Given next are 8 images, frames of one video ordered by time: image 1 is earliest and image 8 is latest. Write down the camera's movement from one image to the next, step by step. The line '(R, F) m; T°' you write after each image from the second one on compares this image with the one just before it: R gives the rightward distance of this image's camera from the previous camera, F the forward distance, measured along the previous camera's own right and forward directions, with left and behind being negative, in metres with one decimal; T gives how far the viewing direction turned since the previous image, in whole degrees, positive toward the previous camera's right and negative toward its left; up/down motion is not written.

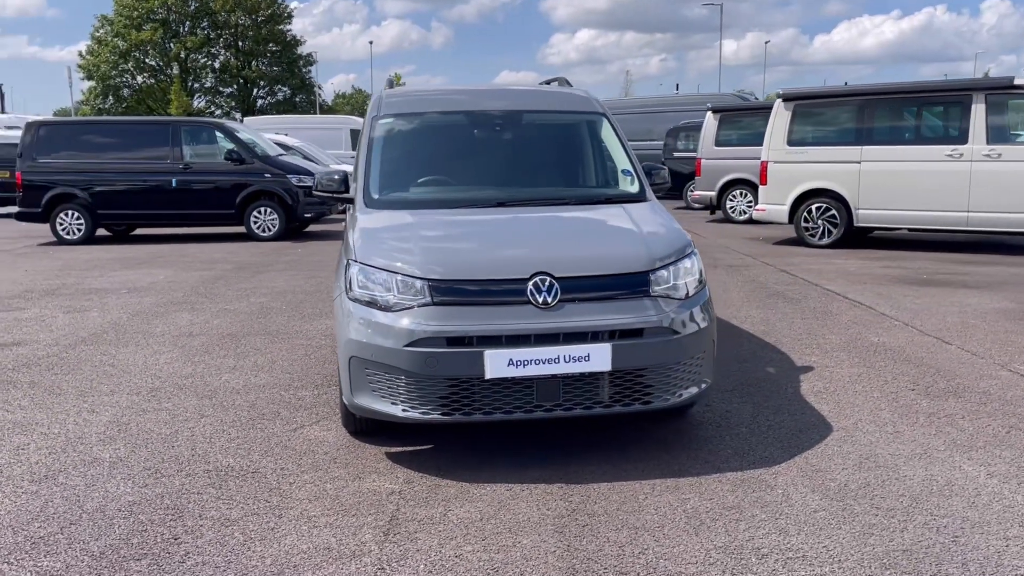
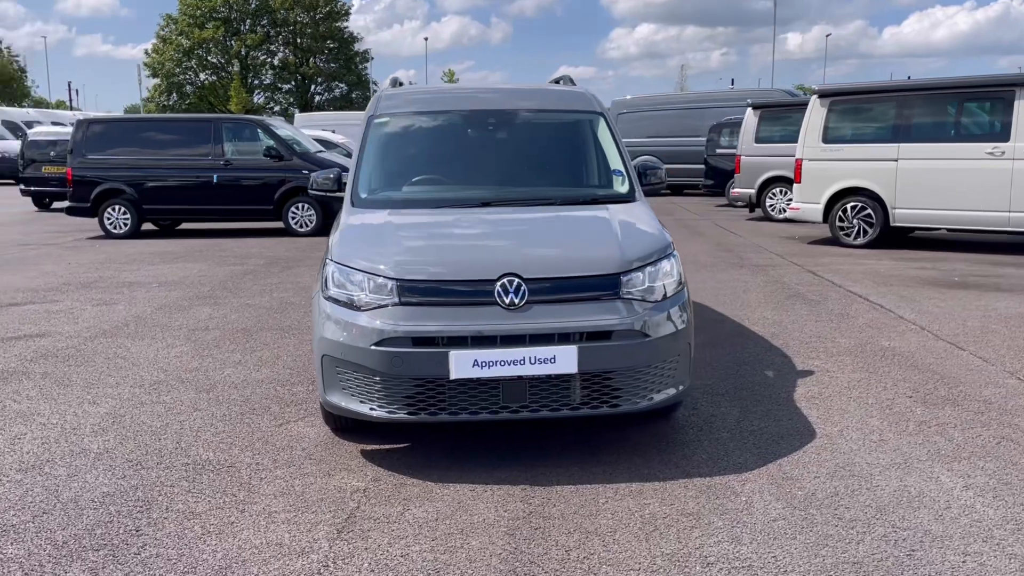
(+0.4, 0.0) m; -4°
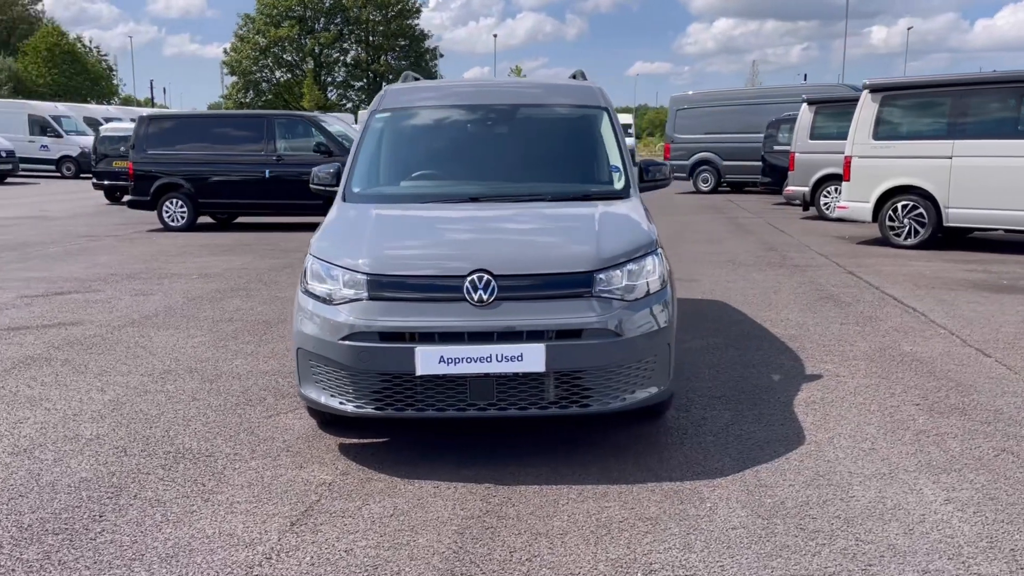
(+0.5, +0.1) m; -5°
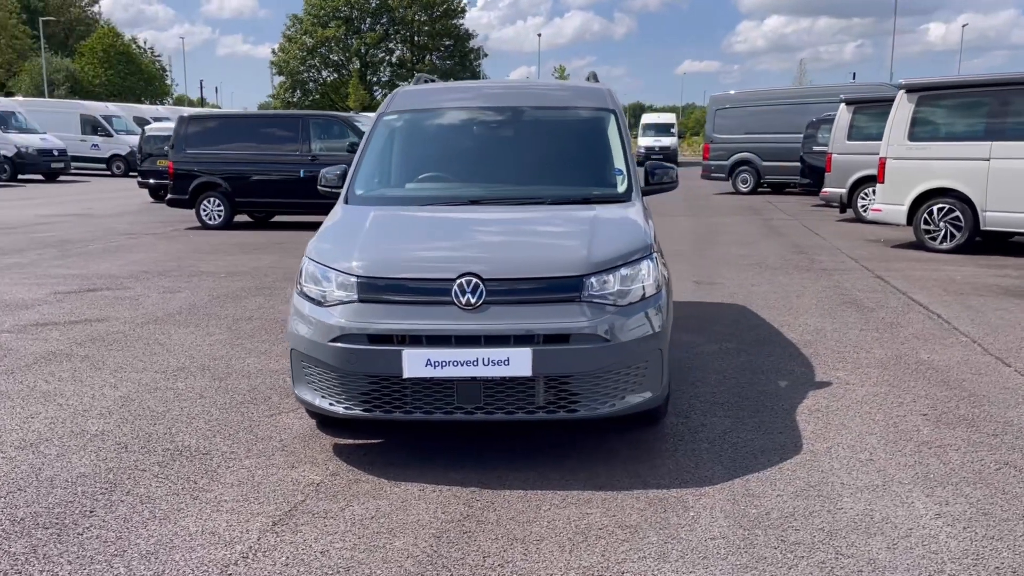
(+0.3, 0.0) m; -3°
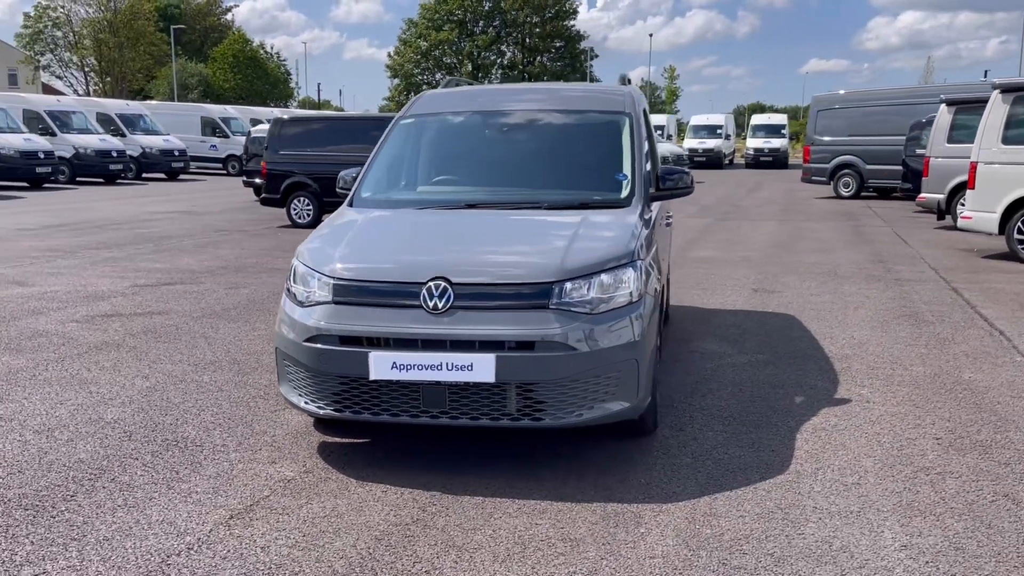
(+0.6, +0.1) m; -7°
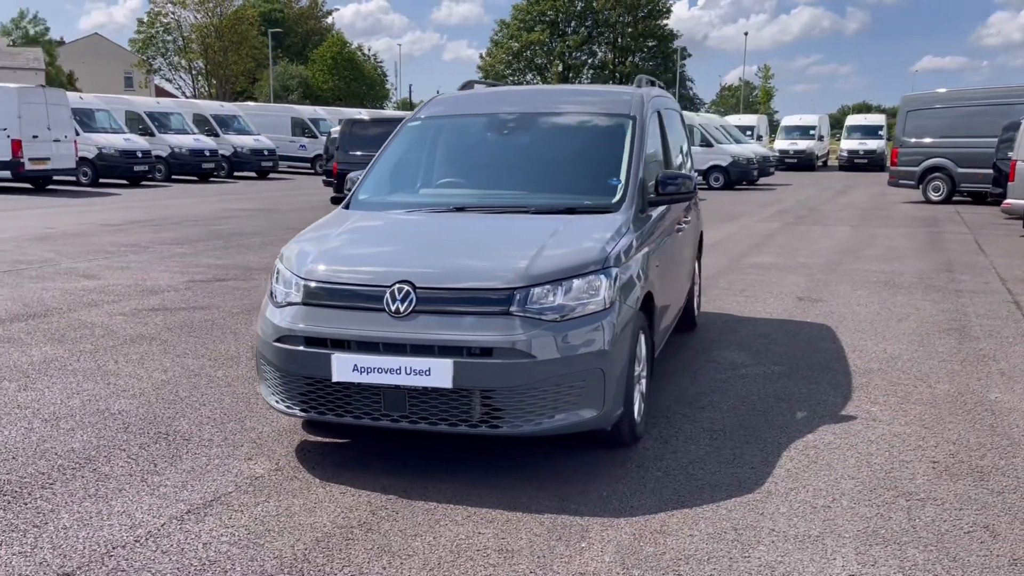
(+0.6, +0.1) m; -6°
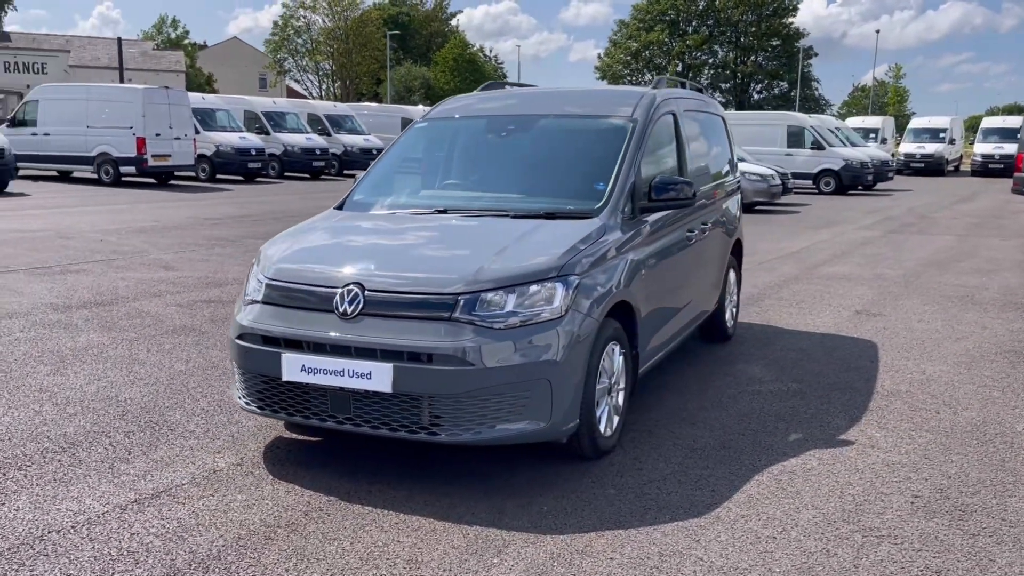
(+0.8, +0.1) m; -8°
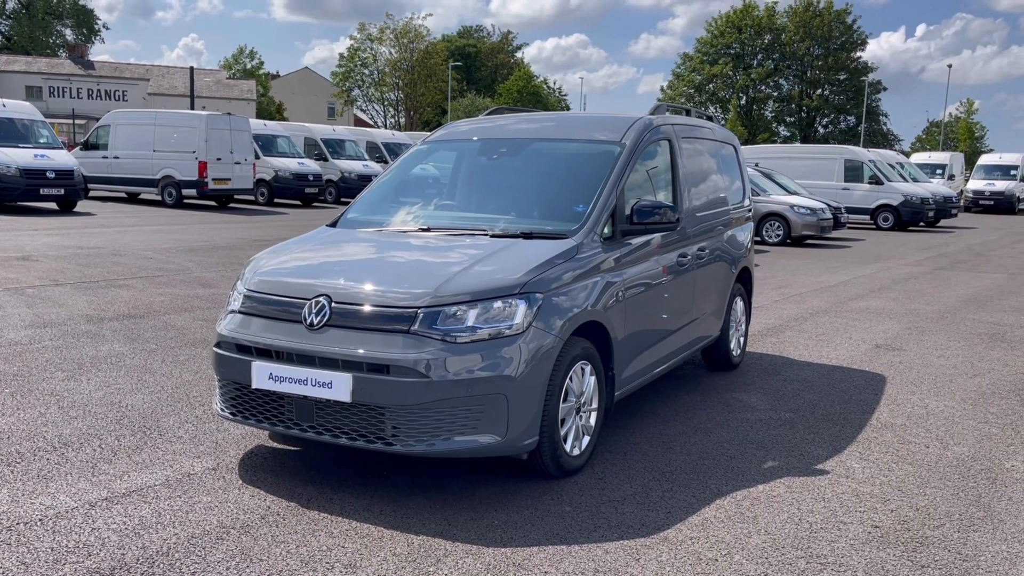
(+0.5, -0.1) m; -4°
